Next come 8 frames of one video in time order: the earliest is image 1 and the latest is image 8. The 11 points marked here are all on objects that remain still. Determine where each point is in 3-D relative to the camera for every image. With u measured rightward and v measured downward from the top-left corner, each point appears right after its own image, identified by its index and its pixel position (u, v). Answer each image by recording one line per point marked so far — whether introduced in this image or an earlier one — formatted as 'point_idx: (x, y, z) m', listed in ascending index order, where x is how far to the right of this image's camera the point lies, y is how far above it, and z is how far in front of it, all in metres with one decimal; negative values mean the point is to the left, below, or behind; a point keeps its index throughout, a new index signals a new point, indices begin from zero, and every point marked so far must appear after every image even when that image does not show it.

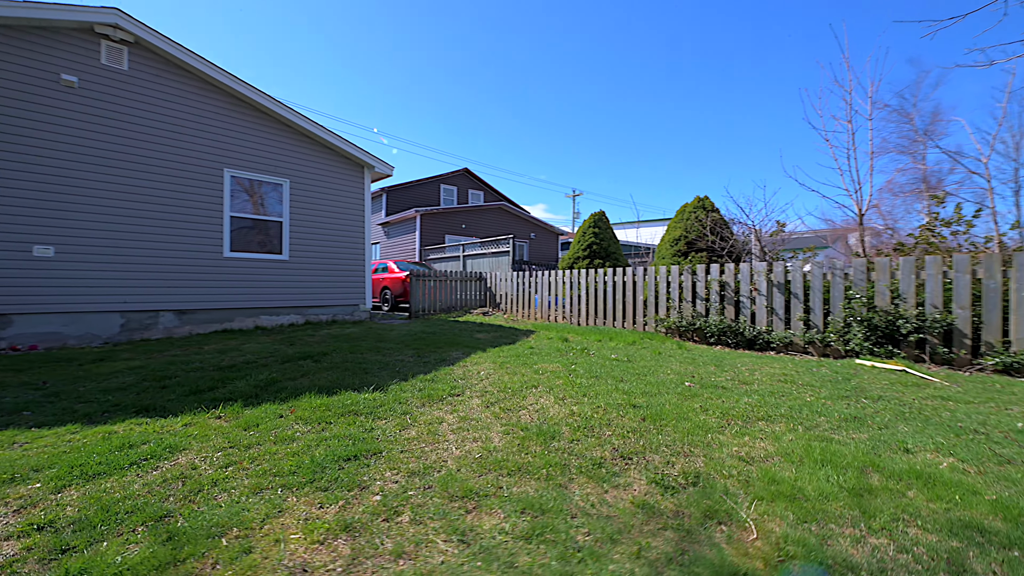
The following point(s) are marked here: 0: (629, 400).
0: (+1.1, -1.0, +3.6) m
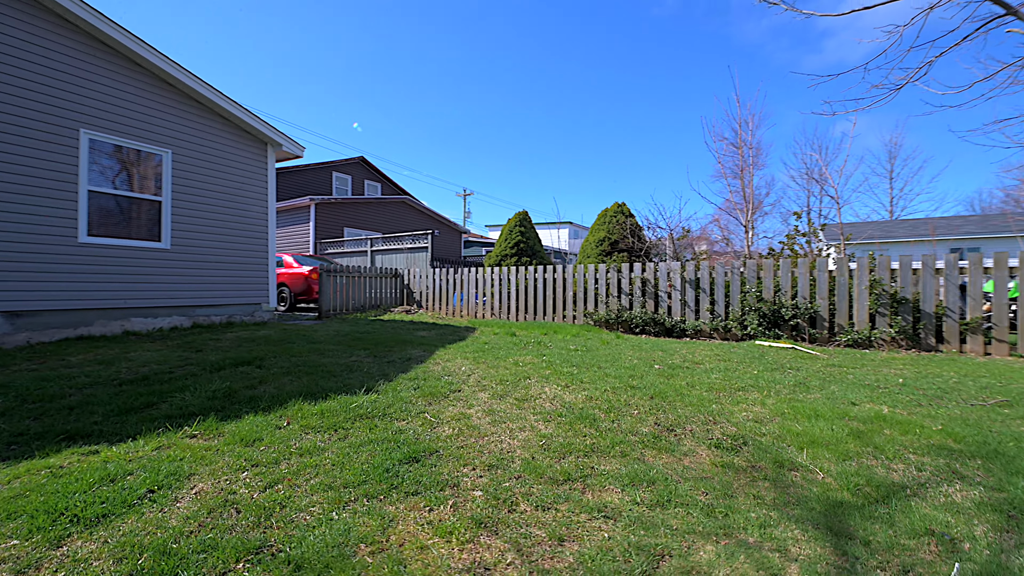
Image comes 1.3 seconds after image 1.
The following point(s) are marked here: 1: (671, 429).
0: (+1.1, -0.9, +3.9) m
1: (+1.1, -1.0, +2.8) m
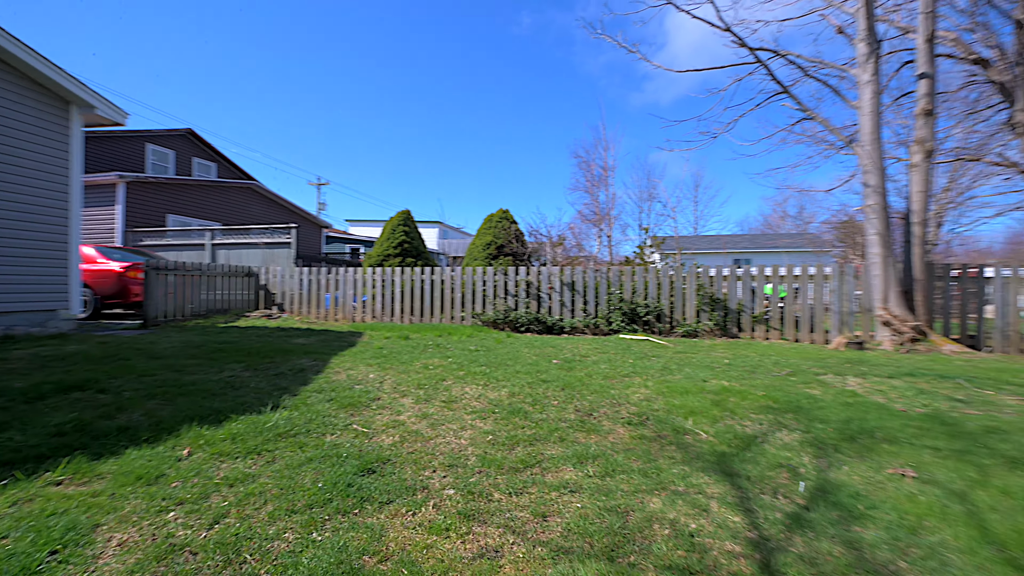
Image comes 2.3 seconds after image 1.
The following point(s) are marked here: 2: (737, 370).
0: (+0.3, -1.0, +4.4) m
1: (+0.6, -1.0, +3.3) m
2: (+2.6, -1.0, +4.7) m
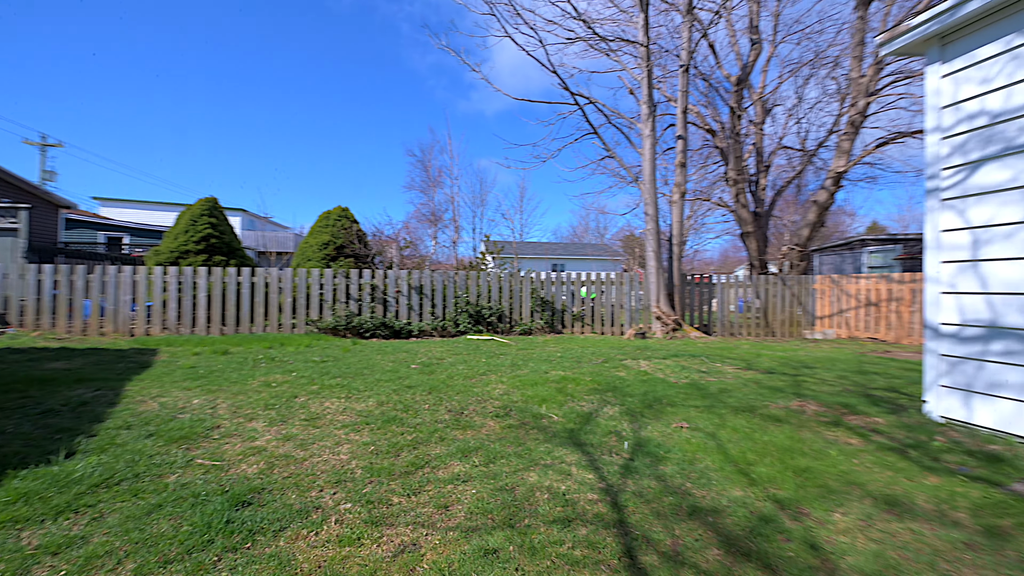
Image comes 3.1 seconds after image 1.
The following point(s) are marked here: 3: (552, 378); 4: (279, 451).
0: (-1.3, -1.1, +4.4) m
1: (-0.4, -1.1, +3.6) m
2: (+0.8, -1.0, +5.7) m
3: (+0.5, -1.1, +4.6) m
4: (-1.6, -1.1, +2.8) m
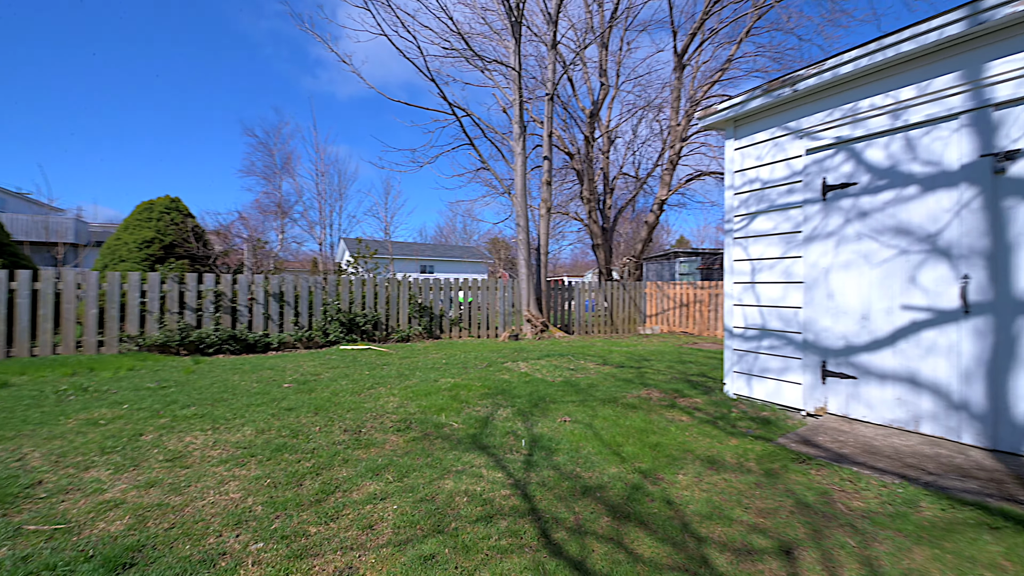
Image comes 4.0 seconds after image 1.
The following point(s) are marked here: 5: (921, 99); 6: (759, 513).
0: (-2.4, -1.2, +4.1) m
1: (-1.3, -1.2, +3.5) m
2: (-0.9, -1.2, +5.9) m
3: (-0.8, -1.2, +4.8) m
4: (-2.2, -1.3, +2.4) m
5: (+3.1, +1.4, +3.1) m
6: (+1.4, -1.3, +2.3) m
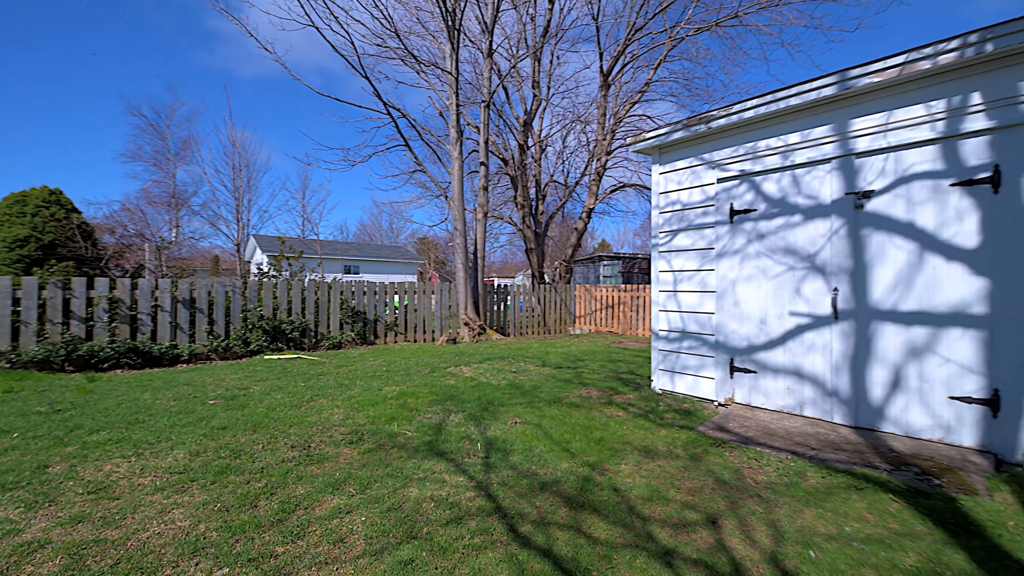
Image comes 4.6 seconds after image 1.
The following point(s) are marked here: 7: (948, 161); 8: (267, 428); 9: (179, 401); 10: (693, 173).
0: (-2.9, -1.3, +3.8) m
1: (-1.7, -1.3, +3.4) m
2: (-1.7, -1.3, +5.8) m
3: (-1.5, -1.3, +4.8) m
4: (-2.4, -1.4, +2.1) m
5: (+2.7, +1.4, +3.8) m
6: (+1.2, -1.4, +2.7) m
7: (+3.4, +1.0, +3.1) m
8: (-2.3, -1.3, +3.8) m
9: (-3.8, -1.3, +4.5) m
10: (+2.1, +1.3, +4.6) m
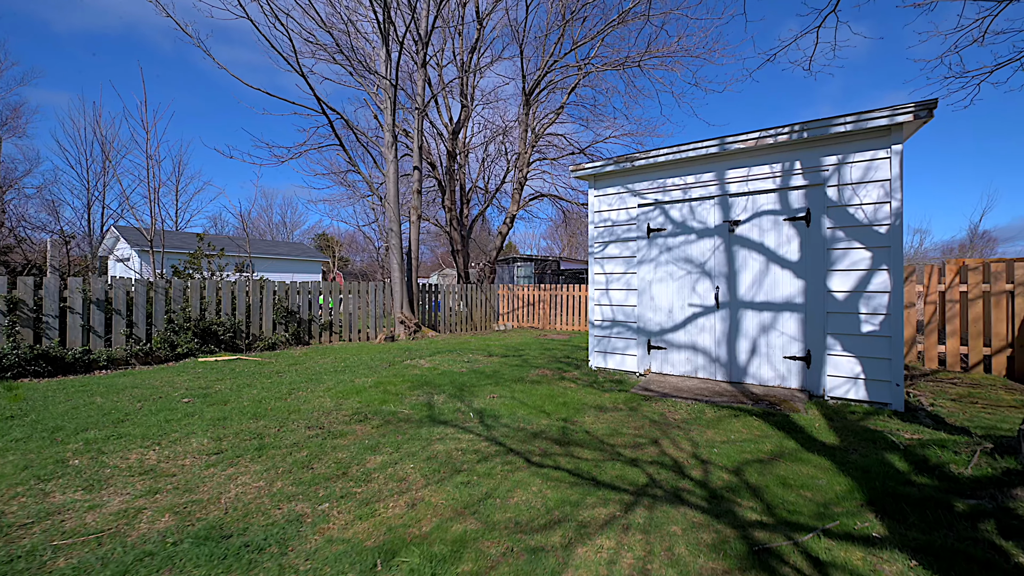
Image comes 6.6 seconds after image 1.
0: (-3.0, -1.3, +3.9) m
1: (-1.8, -1.3, +3.8) m
2: (-2.4, -1.3, +6.2) m
3: (-1.9, -1.3, +5.2) m
4: (-2.1, -1.3, +2.5) m
5: (+2.4, +1.4, +5.3) m
6: (+1.2, -1.3, +3.8) m
7: (+3.2, +1.0, +4.7) m
8: (-2.5, -1.3, +4.0) m
9: (-4.1, -1.3, +4.5) m
10: (+1.6, +1.3, +5.9) m
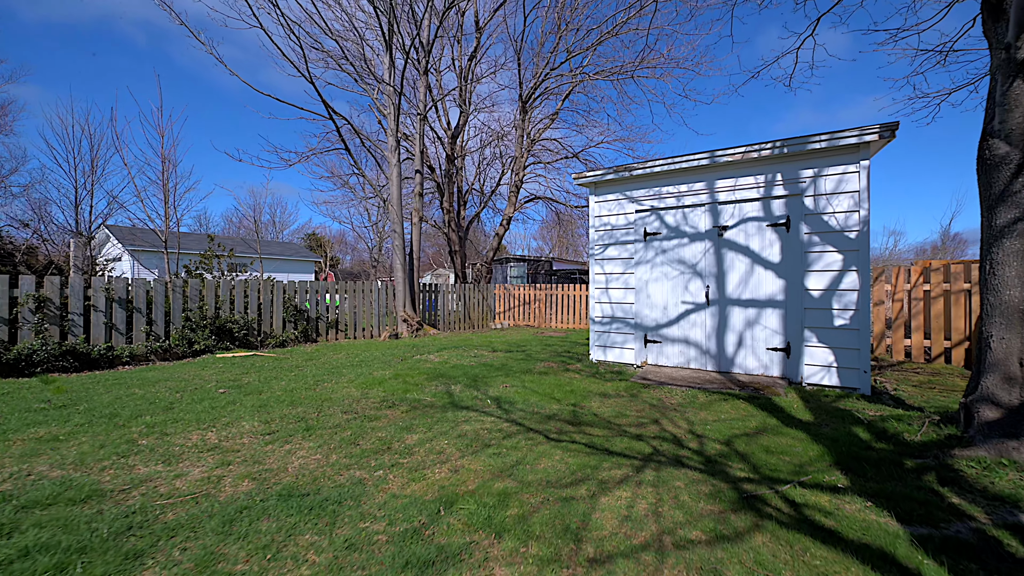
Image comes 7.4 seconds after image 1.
0: (-2.8, -1.3, +4.3) m
1: (-1.7, -1.3, +4.2) m
2: (-2.3, -1.2, +6.6) m
3: (-1.8, -1.2, +5.6) m
4: (-1.9, -1.3, +2.8) m
5: (+2.6, +1.4, +5.8) m
6: (+1.3, -1.3, +4.3) m
7: (+3.3, +1.0, +5.3) m
8: (-2.3, -1.3, +4.4) m
9: (-3.9, -1.2, +4.8) m
10: (+1.7, +1.3, +6.4) m
